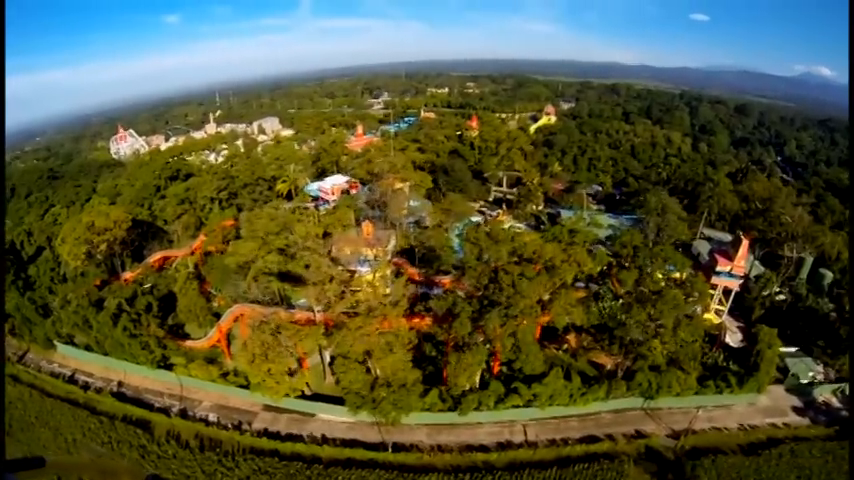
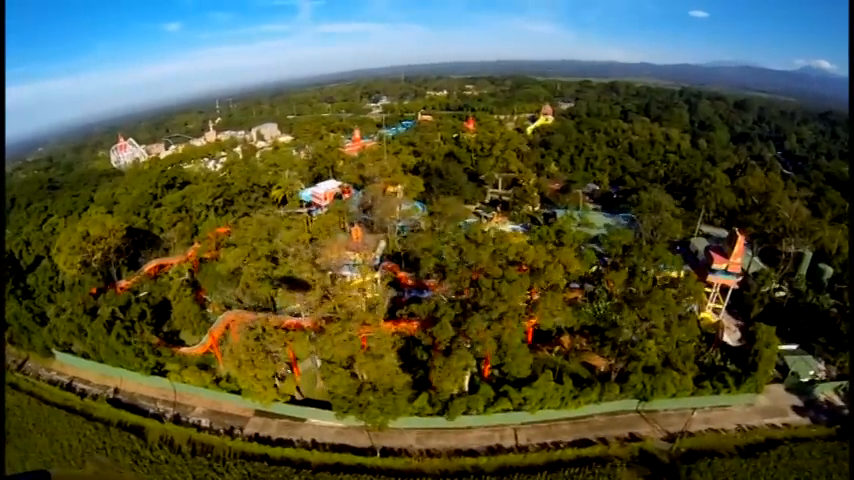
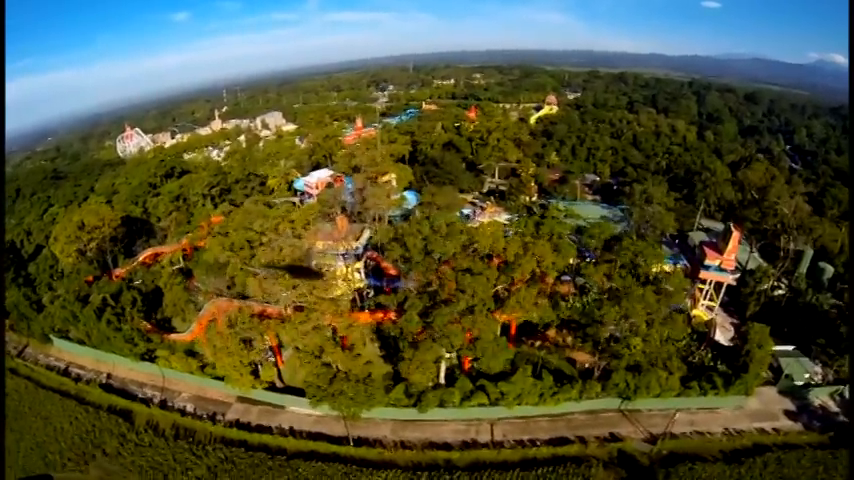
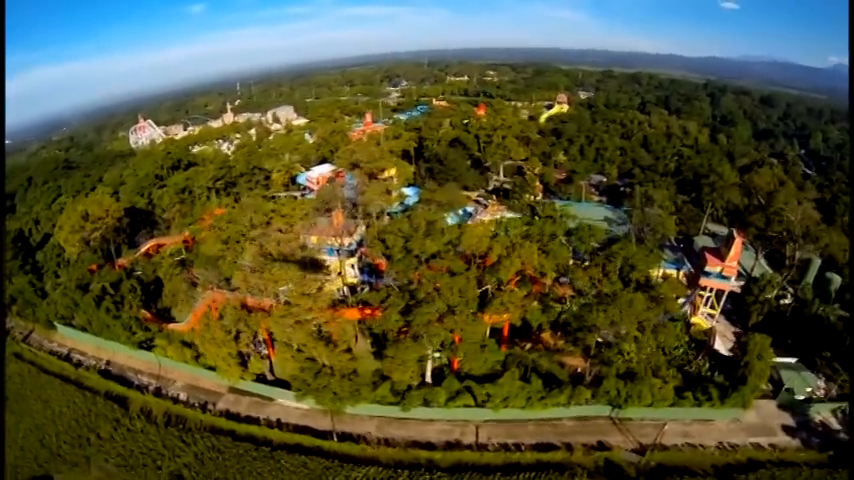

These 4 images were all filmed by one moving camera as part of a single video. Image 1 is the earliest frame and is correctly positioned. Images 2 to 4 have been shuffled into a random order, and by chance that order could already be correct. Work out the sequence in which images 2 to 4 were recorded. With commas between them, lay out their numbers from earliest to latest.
2, 3, 4
